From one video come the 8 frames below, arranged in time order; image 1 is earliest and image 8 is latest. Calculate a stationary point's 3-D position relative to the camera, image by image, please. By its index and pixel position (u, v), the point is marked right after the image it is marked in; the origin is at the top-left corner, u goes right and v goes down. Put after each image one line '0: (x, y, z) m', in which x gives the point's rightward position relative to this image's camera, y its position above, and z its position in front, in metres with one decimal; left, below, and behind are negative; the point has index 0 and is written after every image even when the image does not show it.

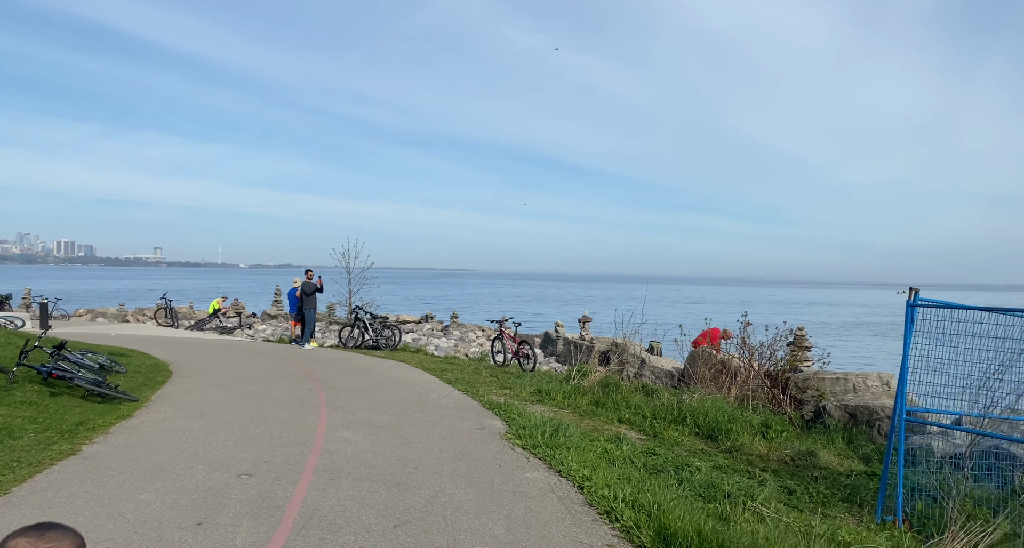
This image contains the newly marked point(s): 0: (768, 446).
0: (+3.6, -2.4, +8.8) m
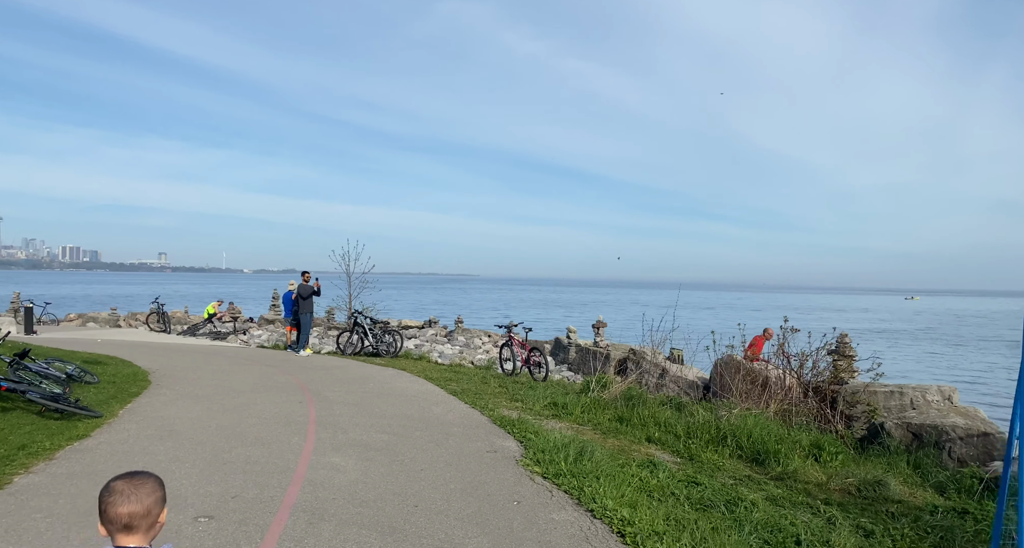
0: (+3.8, -2.4, +7.6) m
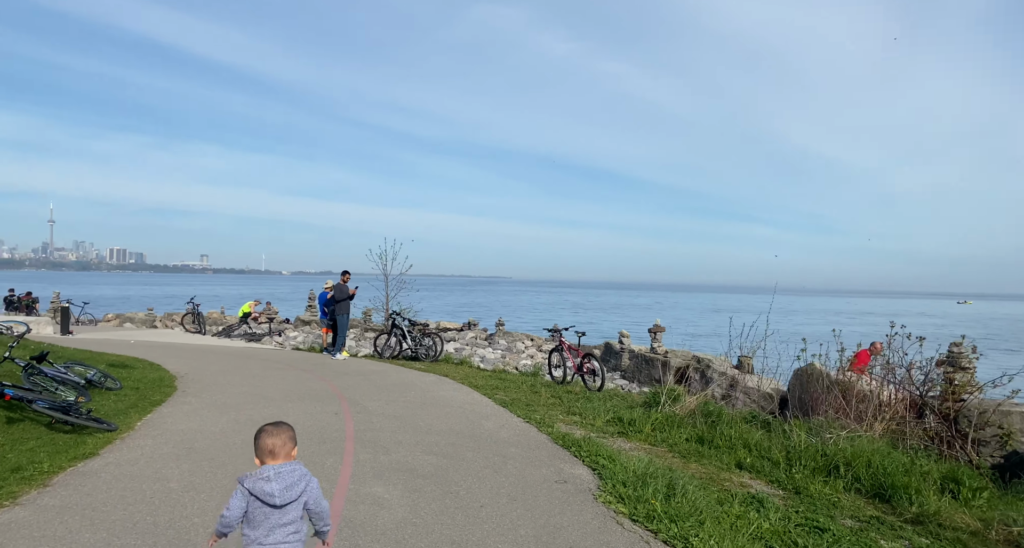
0: (+4.5, -2.4, +6.1) m
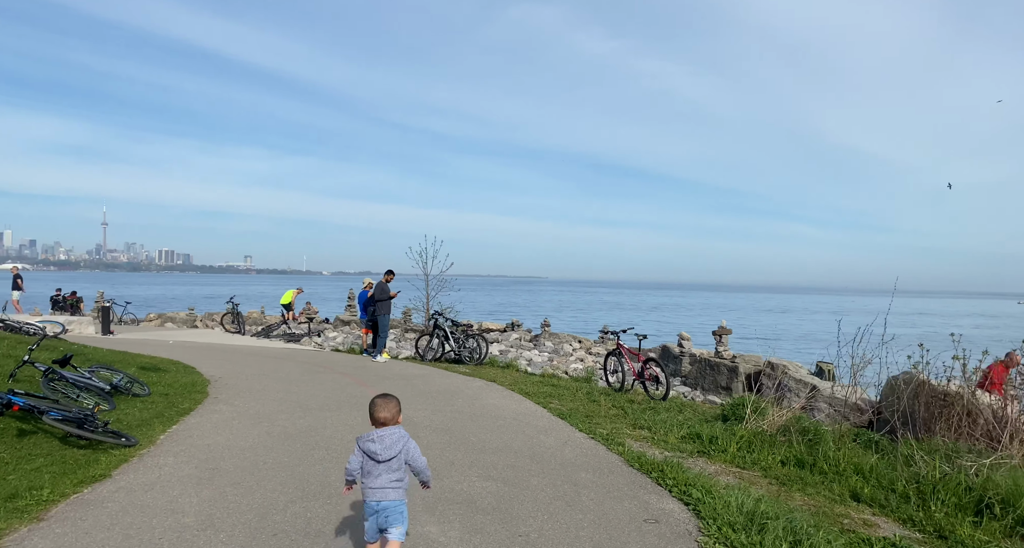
0: (+5.2, -2.3, +4.7) m
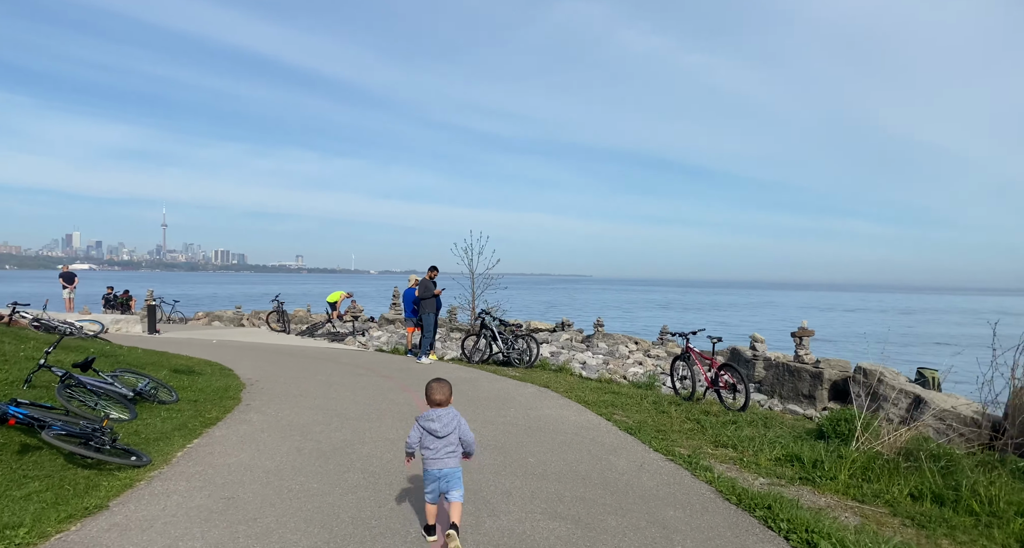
0: (+5.7, -2.2, +3.2) m
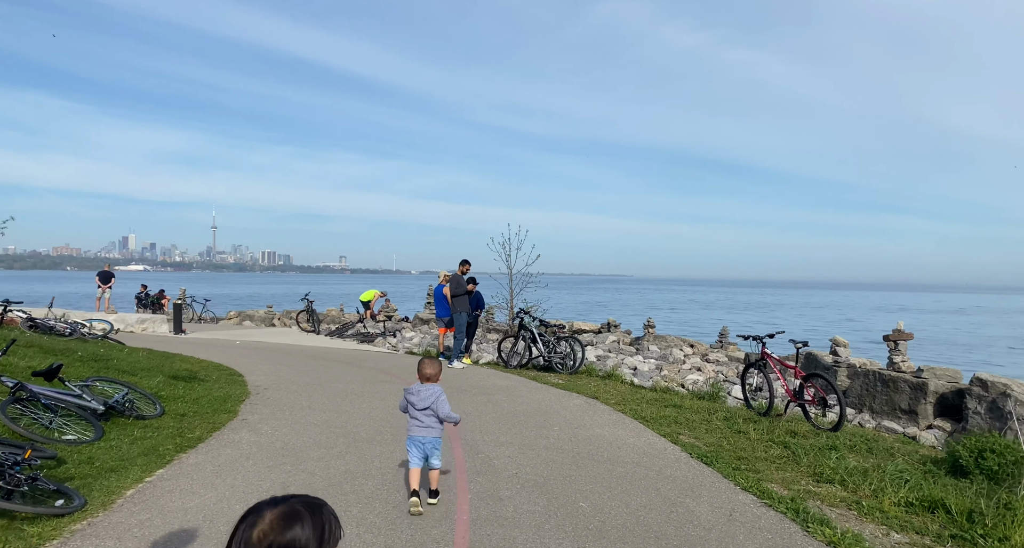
0: (+5.8, -2.1, +1.3) m
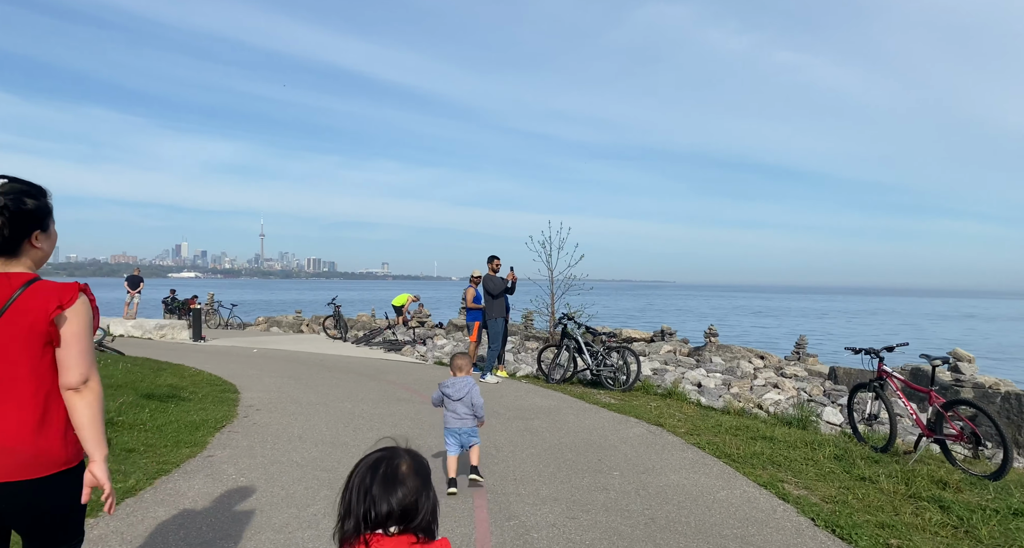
0: (+5.8, -1.9, -1.1) m
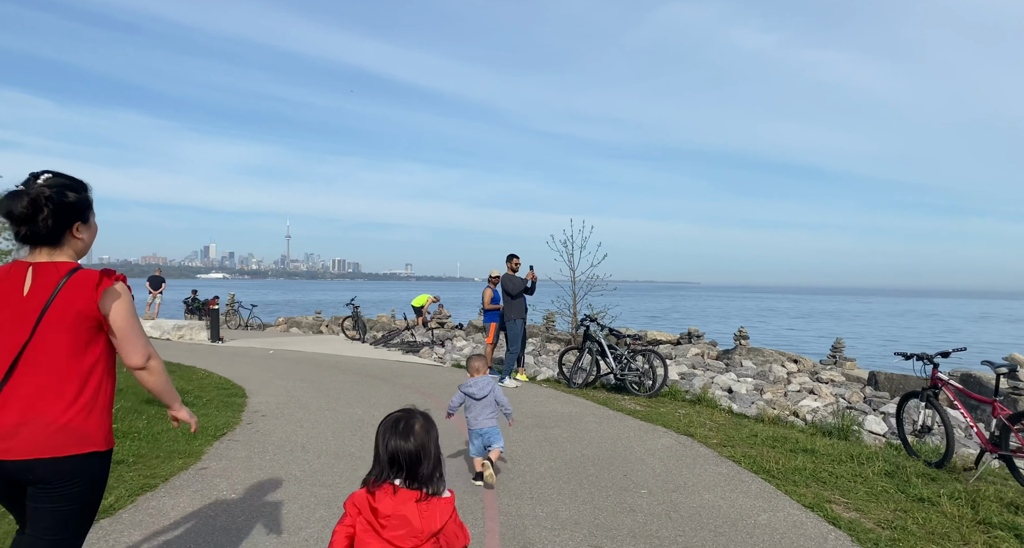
0: (+5.7, -1.9, -1.8) m
